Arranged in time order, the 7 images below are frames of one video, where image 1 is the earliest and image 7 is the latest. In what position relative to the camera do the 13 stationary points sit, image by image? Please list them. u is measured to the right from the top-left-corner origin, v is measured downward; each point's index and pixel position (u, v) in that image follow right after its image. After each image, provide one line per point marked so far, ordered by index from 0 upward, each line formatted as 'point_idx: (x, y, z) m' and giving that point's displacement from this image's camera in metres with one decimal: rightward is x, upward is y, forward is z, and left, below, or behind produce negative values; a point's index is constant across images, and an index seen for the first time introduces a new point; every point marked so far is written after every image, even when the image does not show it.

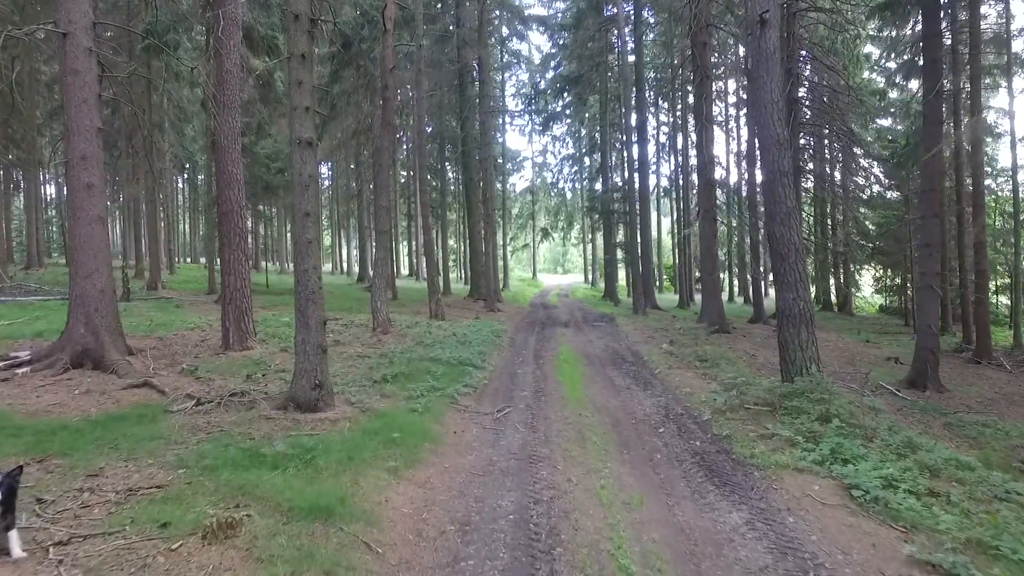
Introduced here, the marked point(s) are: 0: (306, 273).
0: (-1.9, +0.1, +5.8) m
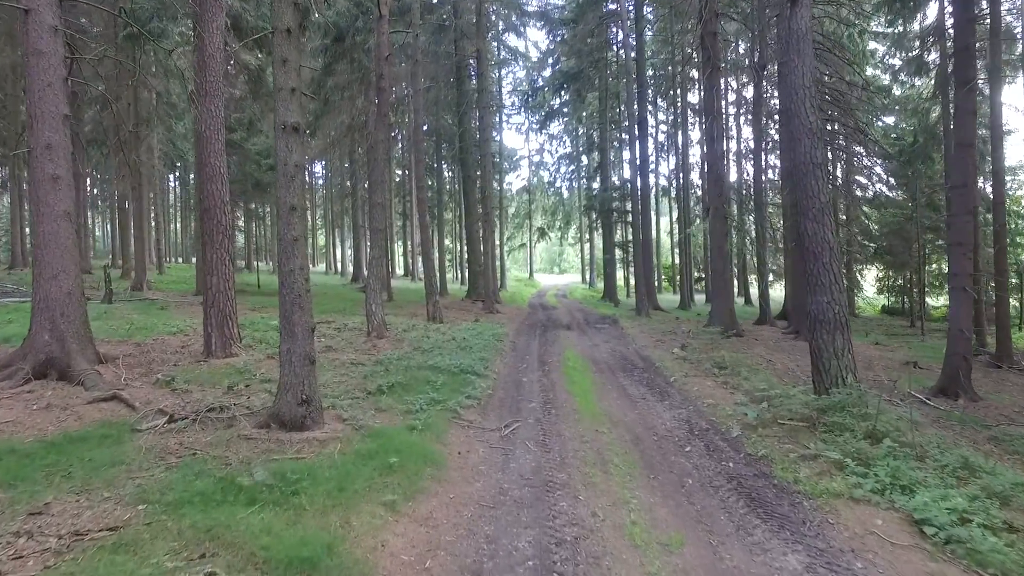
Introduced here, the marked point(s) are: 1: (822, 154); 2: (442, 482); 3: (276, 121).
0: (-1.8, +0.1, +5.2) m
1: (+3.3, +1.4, +6.6) m
2: (-0.5, -1.4, +4.6) m
3: (-2.0, +1.4, +5.3) m
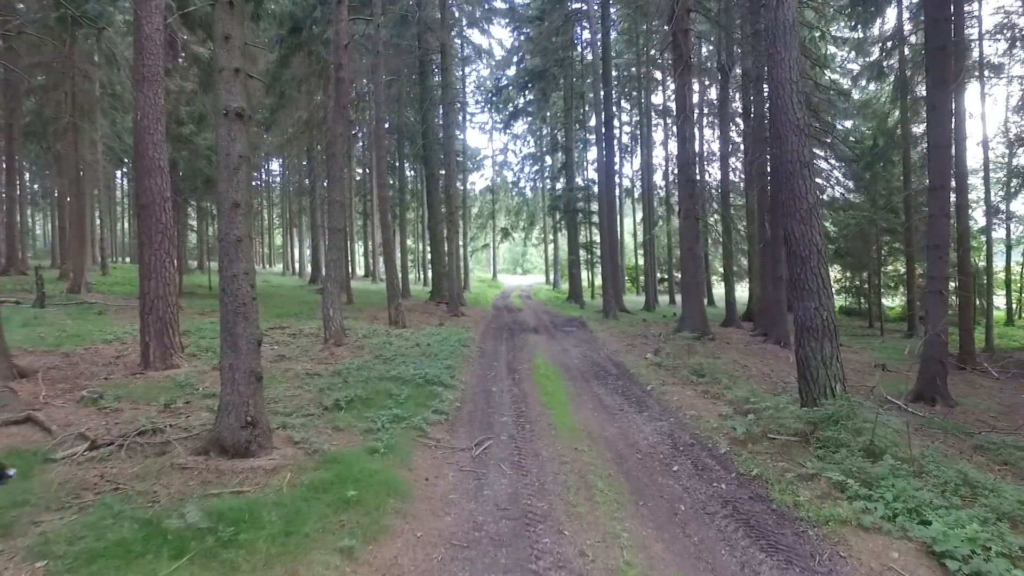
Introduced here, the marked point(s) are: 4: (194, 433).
0: (-2.0, +0.1, +4.6) m
1: (+3.0, +1.4, +6.3) m
2: (-0.7, -1.5, +4.0) m
3: (-2.2, +1.4, +4.7) m
4: (-2.6, -1.2, +5.1) m
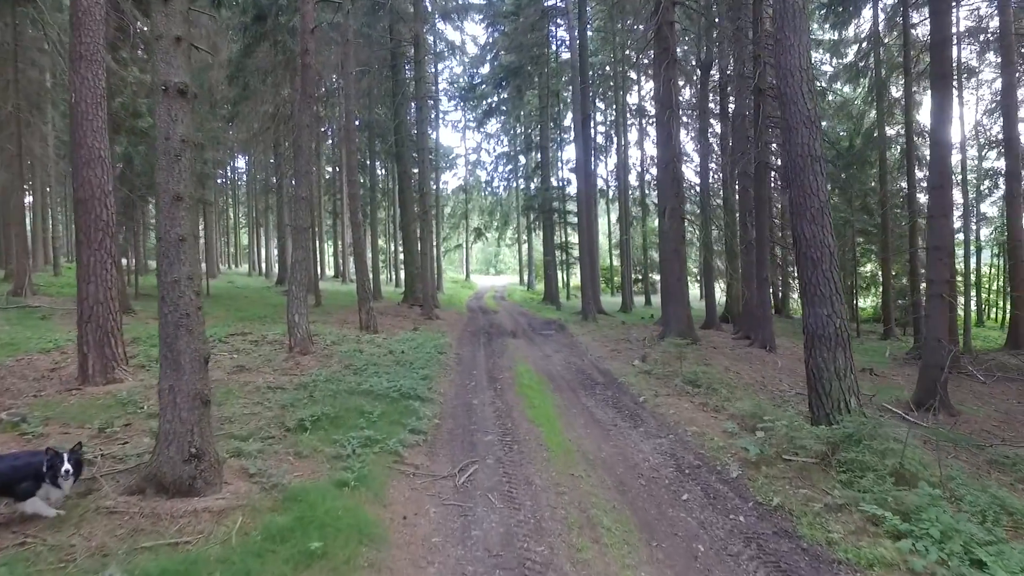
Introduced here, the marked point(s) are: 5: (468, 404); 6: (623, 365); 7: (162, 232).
0: (-2.1, 0.0, +3.8) m
1: (+2.9, +1.3, +5.8) m
2: (-0.7, -1.5, +3.4) m
3: (-2.3, +1.3, +3.9) m
4: (-2.7, -1.2, +4.3) m
5: (-0.5, -1.4, +7.2) m
6: (+1.8, -1.2, +10.0) m
7: (-2.2, +0.4, +3.9) m
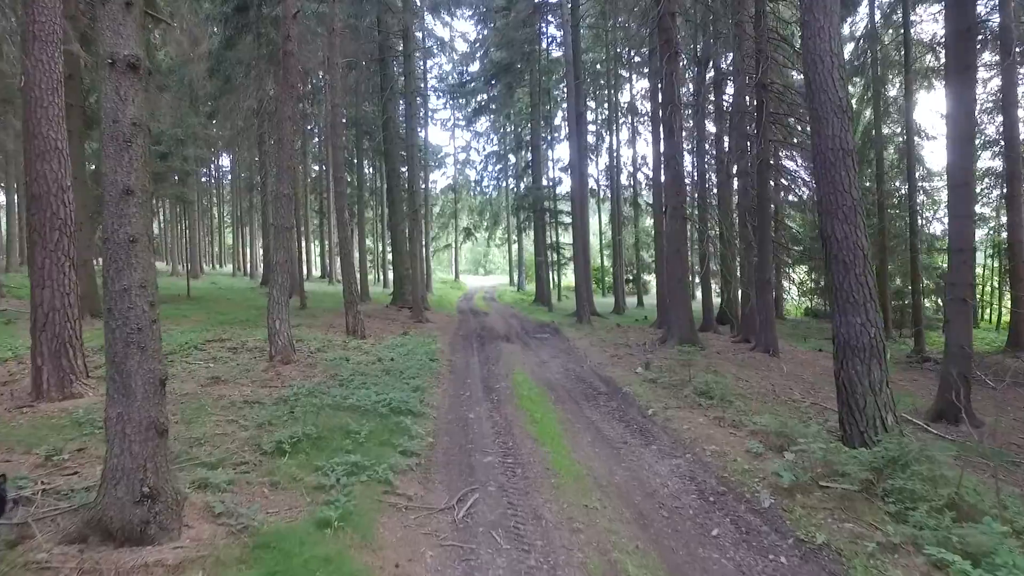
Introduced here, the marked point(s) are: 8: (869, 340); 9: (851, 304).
0: (-2.0, 0.0, +3.2) m
1: (+2.9, +1.3, +5.3) m
2: (-0.6, -1.6, +2.8) m
3: (-2.2, +1.3, +3.3) m
4: (-2.6, -1.3, +3.7) m
5: (-0.5, -1.4, +6.7) m
6: (+1.7, -1.3, +9.4) m
7: (-2.1, +0.3, +3.3) m
8: (+3.0, -0.4, +5.2) m
9: (+2.9, -0.1, +5.2) m
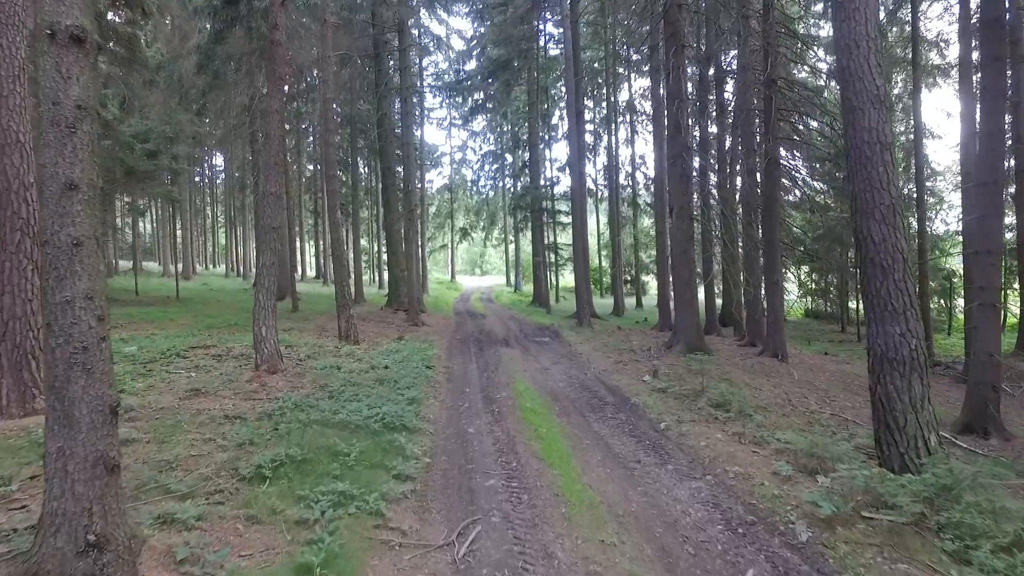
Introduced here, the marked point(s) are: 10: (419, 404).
0: (-2.0, -0.1, +2.7) m
1: (+3.0, +1.2, +4.8) m
2: (-0.6, -1.6, +2.3) m
3: (-2.2, +1.2, +2.8) m
4: (-2.6, -1.3, +3.2) m
5: (-0.5, -1.5, +6.2) m
6: (+1.8, -1.3, +9.0) m
7: (-2.1, +0.3, +2.8) m
8: (+3.0, -0.5, +4.7) m
9: (+2.9, -0.2, +4.7) m
10: (-1.1, -1.3, +7.1) m
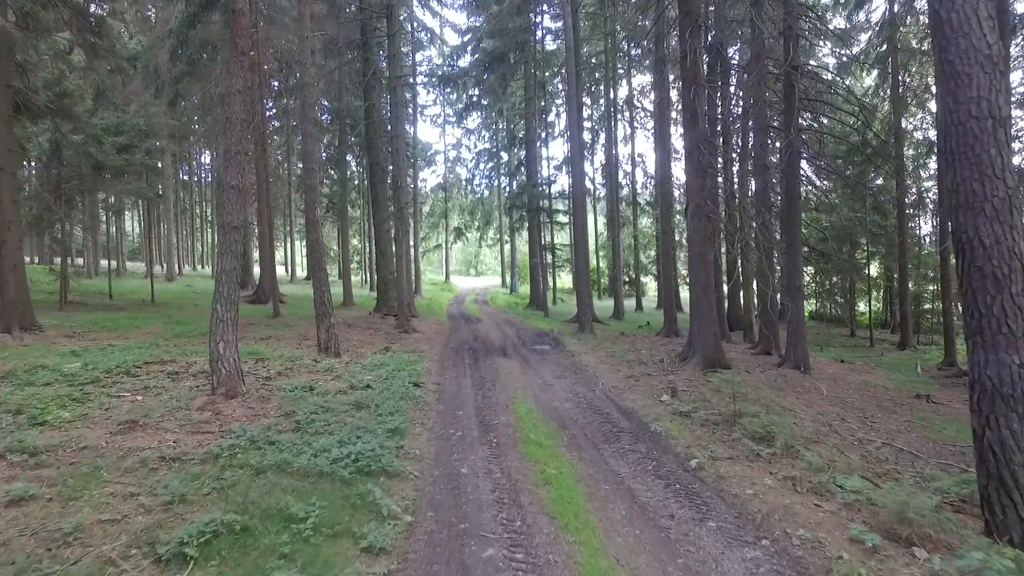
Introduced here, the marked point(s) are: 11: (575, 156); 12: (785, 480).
0: (-1.9, -0.2, +1.6) m
1: (+3.0, +1.1, +3.8) m
2: (-0.5, -1.7, +1.2) m
3: (-2.1, +1.1, +1.7) m
4: (-2.5, -1.4, +2.1) m
5: (-0.5, -1.6, +5.1) m
6: (+1.8, -1.4, +7.9) m
7: (-2.1, +0.2, +1.7) m
8: (+3.0, -0.6, +3.6) m
9: (+2.9, -0.3, +3.7) m
10: (-1.1, -1.4, +6.0) m
11: (+2.0, +4.2, +19.2) m
12: (+2.1, -1.5, +4.9) m
